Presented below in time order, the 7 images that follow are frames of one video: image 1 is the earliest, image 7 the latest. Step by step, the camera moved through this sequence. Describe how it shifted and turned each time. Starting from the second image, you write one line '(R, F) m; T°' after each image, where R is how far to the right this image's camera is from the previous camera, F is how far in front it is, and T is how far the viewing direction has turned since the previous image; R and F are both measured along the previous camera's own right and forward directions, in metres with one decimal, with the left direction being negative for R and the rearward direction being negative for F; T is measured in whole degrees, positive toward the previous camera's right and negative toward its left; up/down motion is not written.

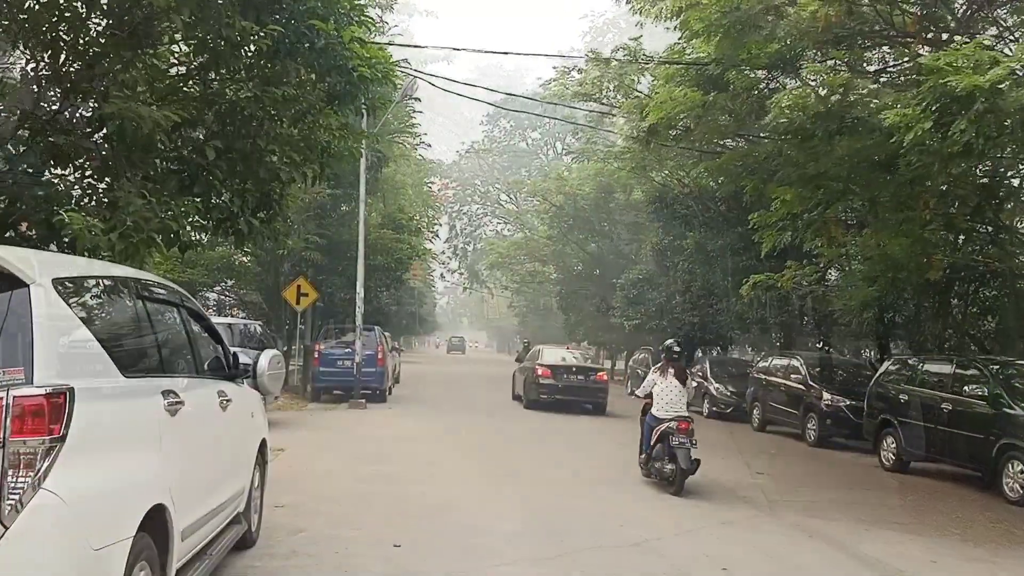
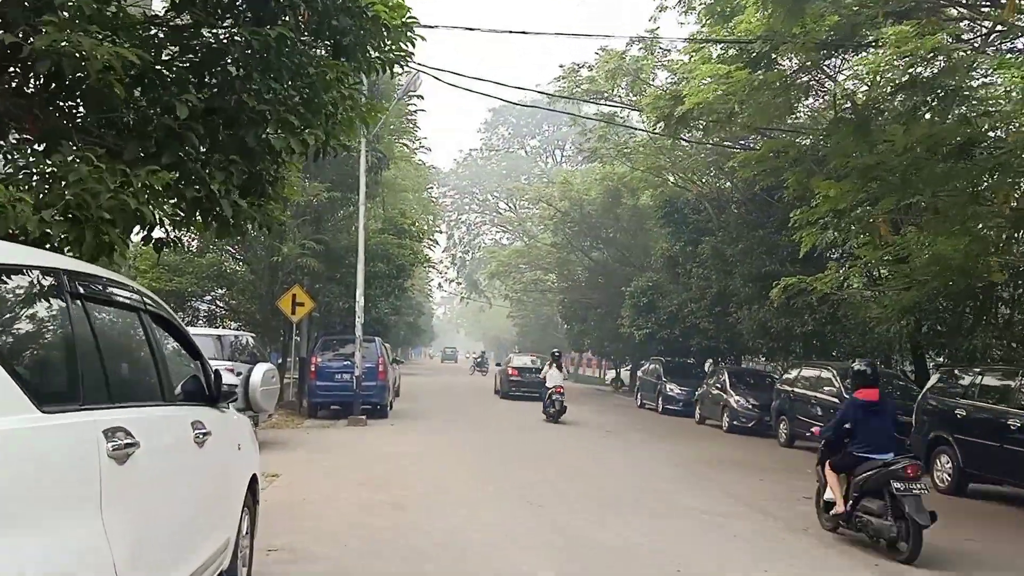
(-0.3, +1.3) m; 0°
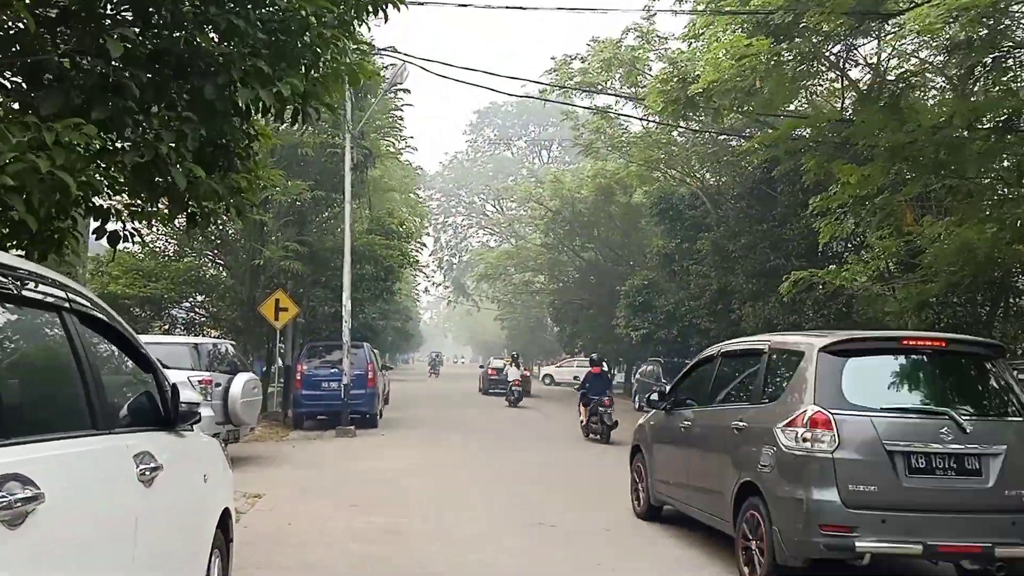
(-0.2, +0.9) m; +1°
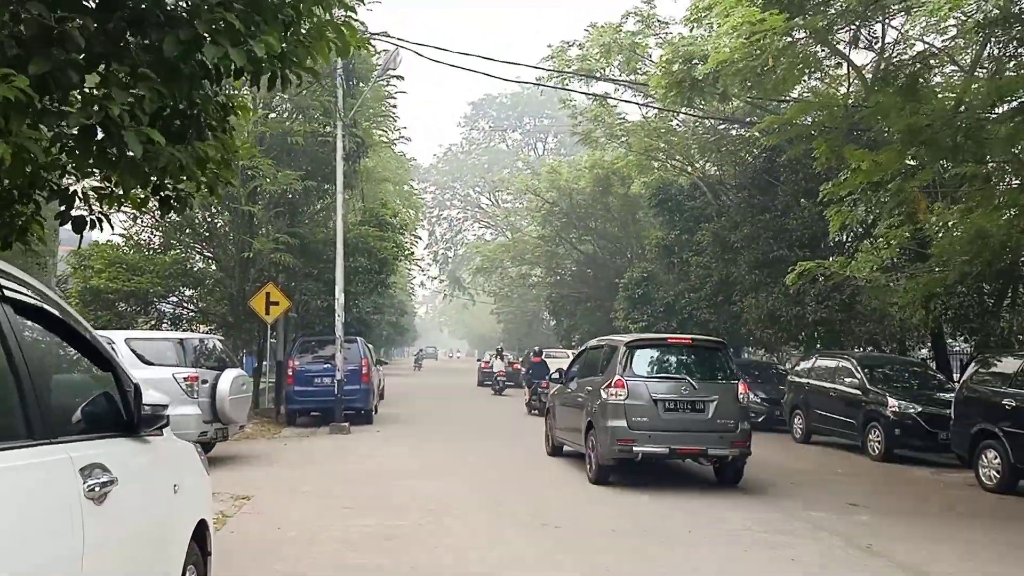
(0.0, +0.5) m; 0°
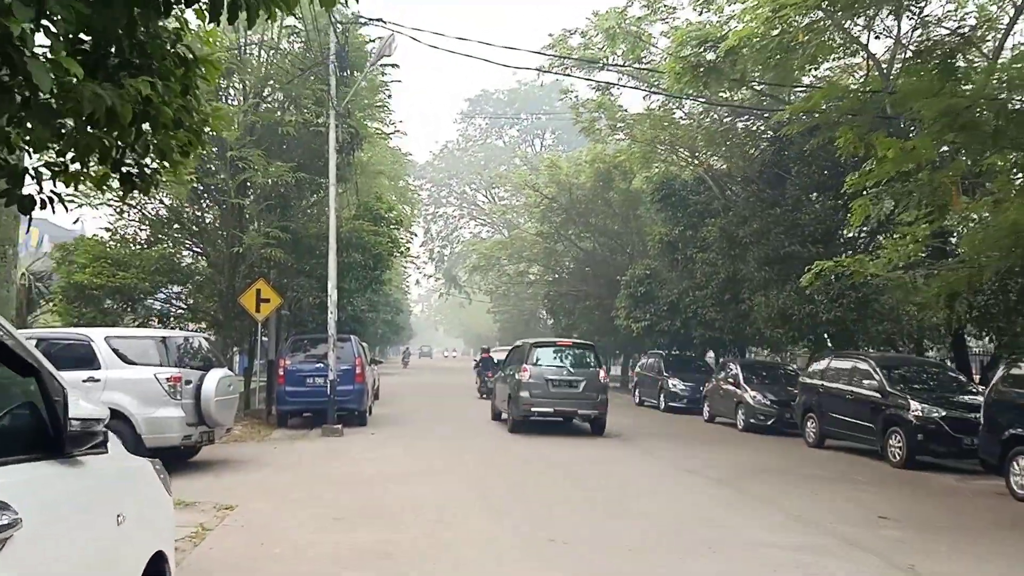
(-0.1, +0.7) m; 0°
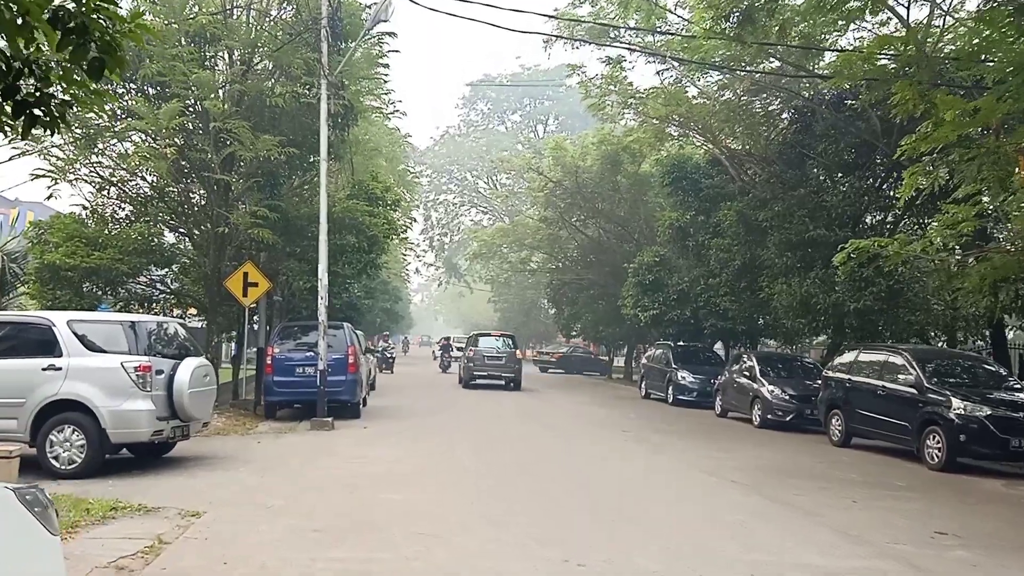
(-0.1, +1.2) m; 0°
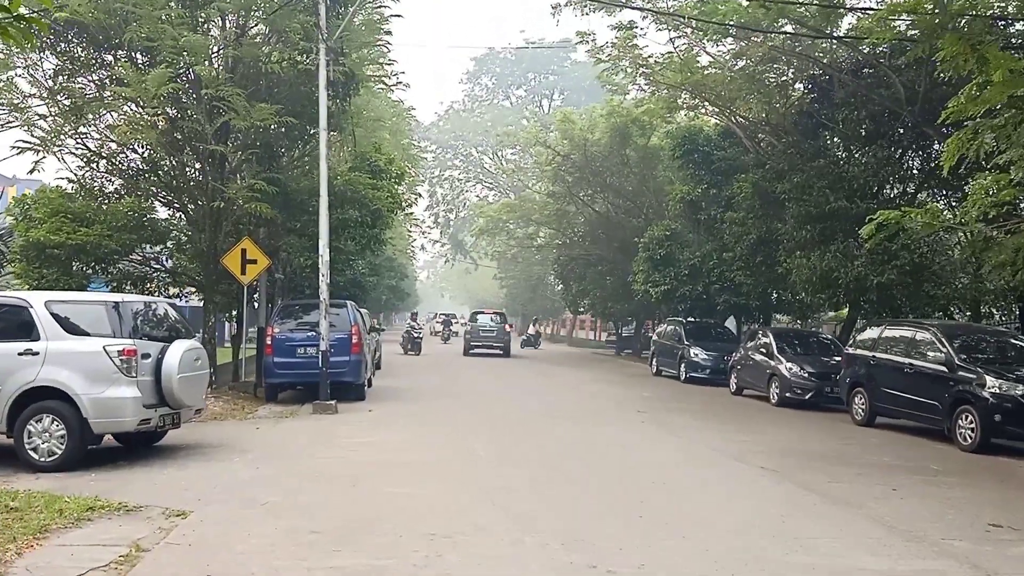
(0.0, +0.7) m; 0°
